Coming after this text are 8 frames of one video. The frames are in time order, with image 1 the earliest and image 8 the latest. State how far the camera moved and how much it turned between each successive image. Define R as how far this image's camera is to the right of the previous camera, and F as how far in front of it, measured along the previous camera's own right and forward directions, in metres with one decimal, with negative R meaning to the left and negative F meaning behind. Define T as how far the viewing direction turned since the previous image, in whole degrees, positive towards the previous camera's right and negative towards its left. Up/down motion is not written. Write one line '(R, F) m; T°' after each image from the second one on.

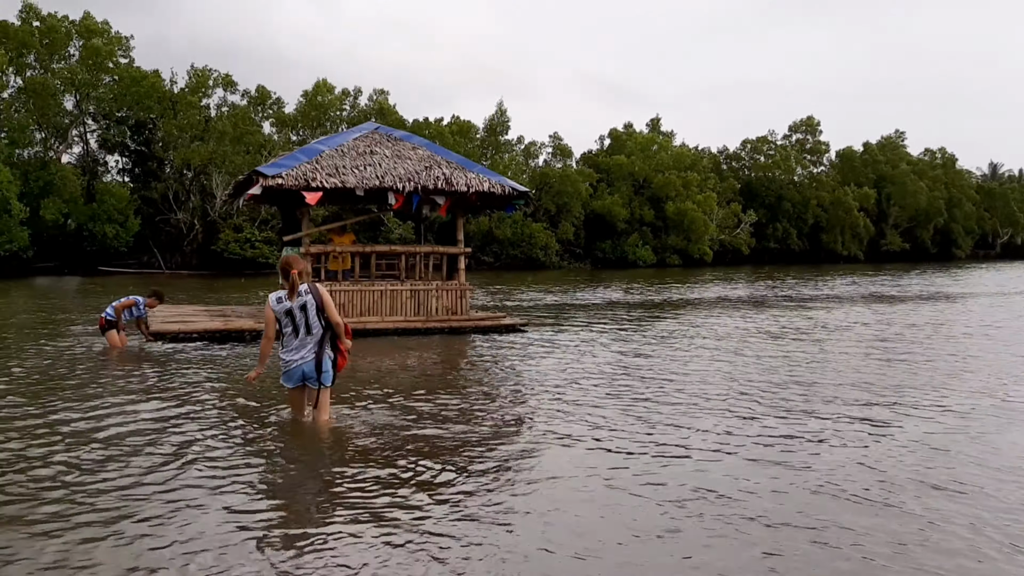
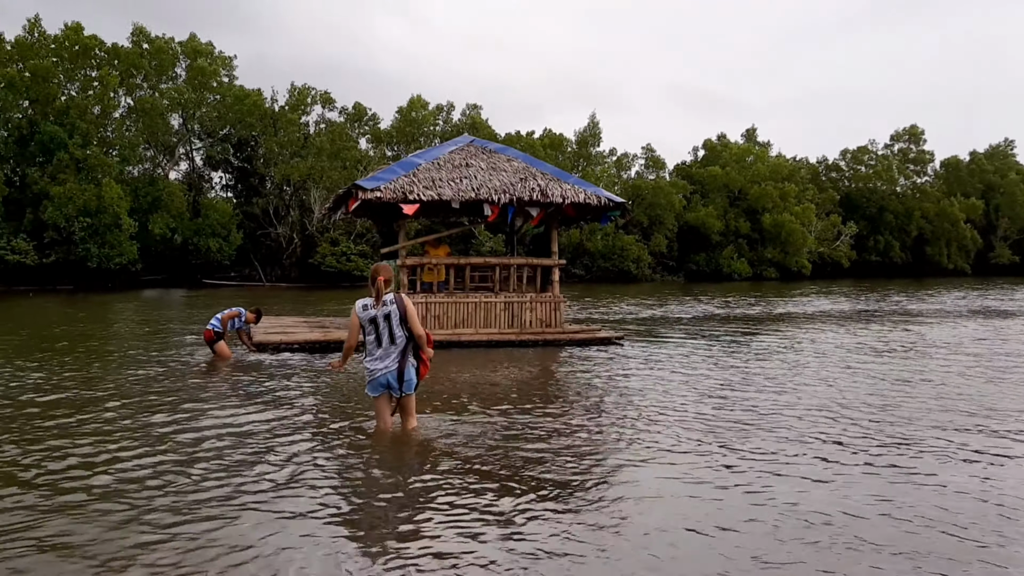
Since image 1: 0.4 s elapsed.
(0.0, +0.1) m; -5°
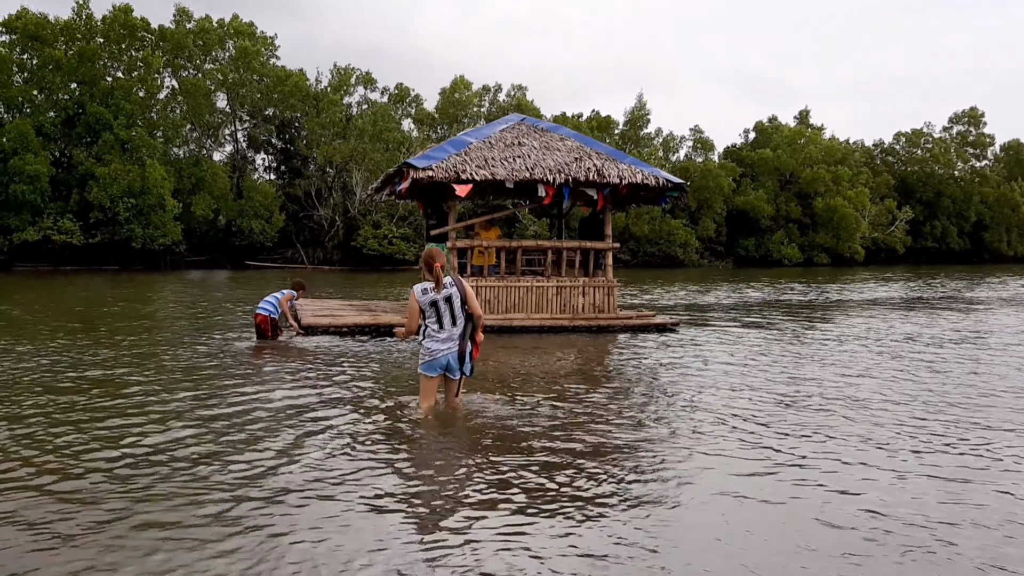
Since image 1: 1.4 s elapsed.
(-0.1, +0.4) m; -2°
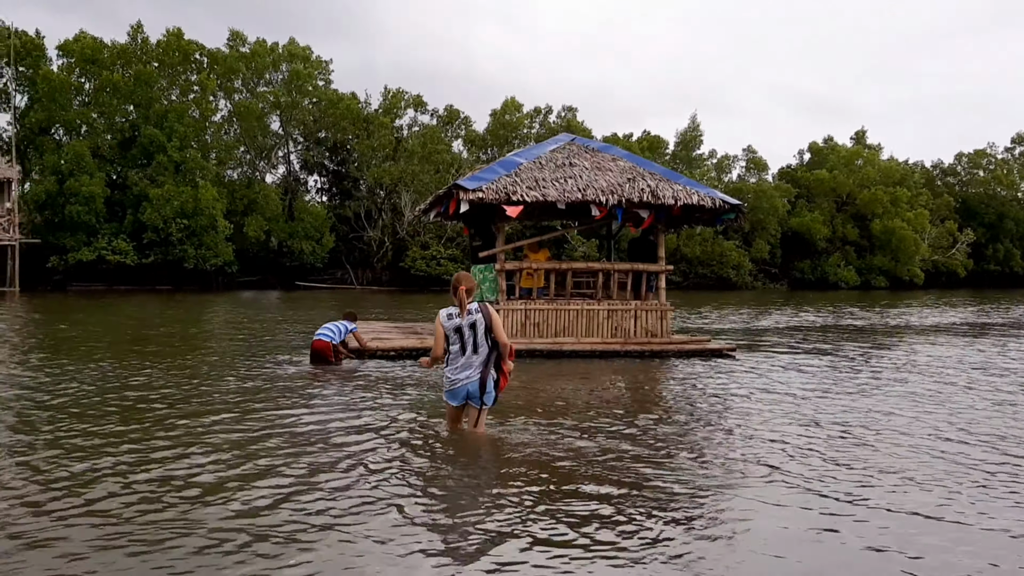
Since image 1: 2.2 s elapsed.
(0.0, +0.3) m; -3°
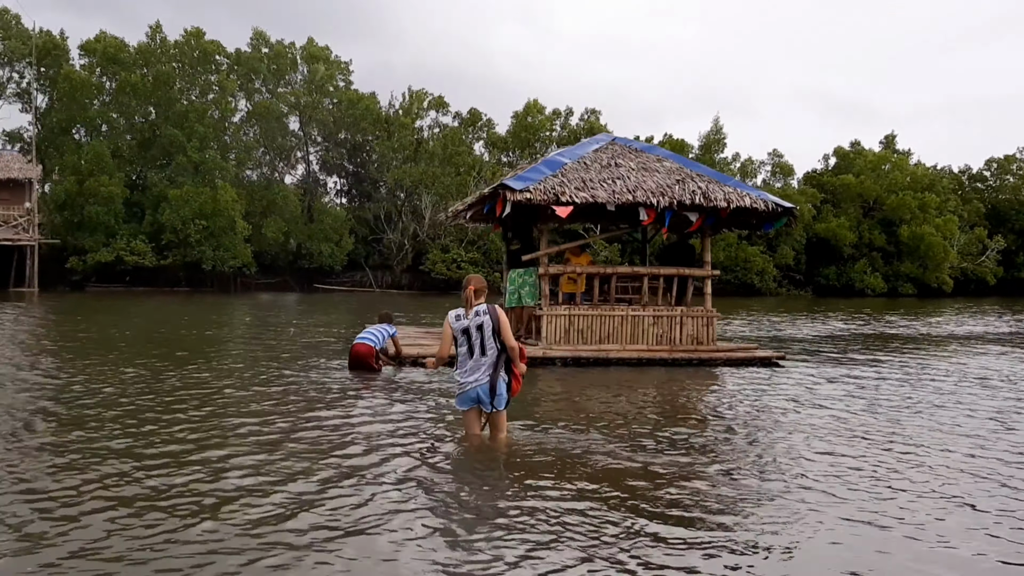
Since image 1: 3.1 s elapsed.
(-0.1, +0.4) m; -1°
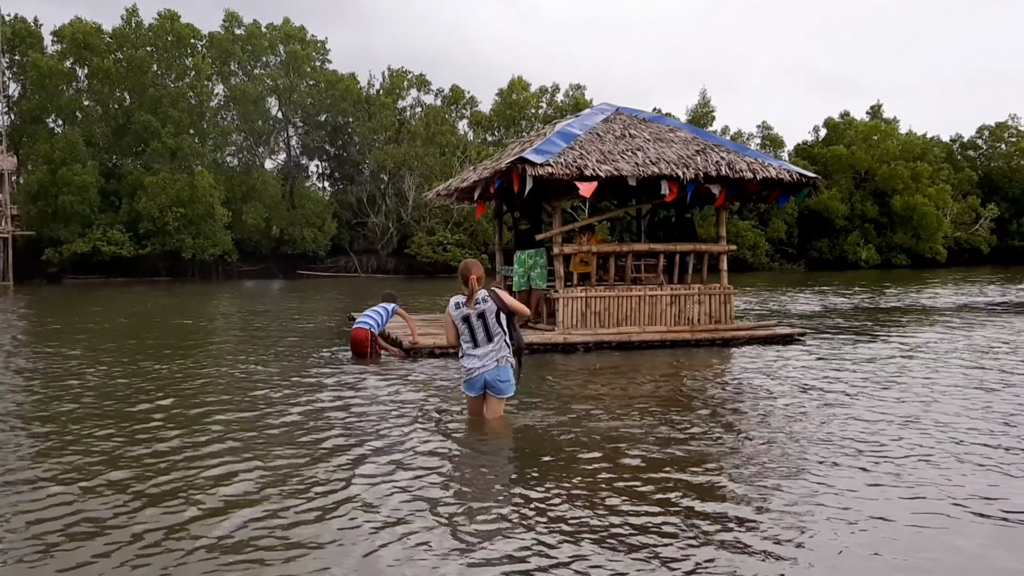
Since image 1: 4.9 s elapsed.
(0.0, +0.6) m; +1°
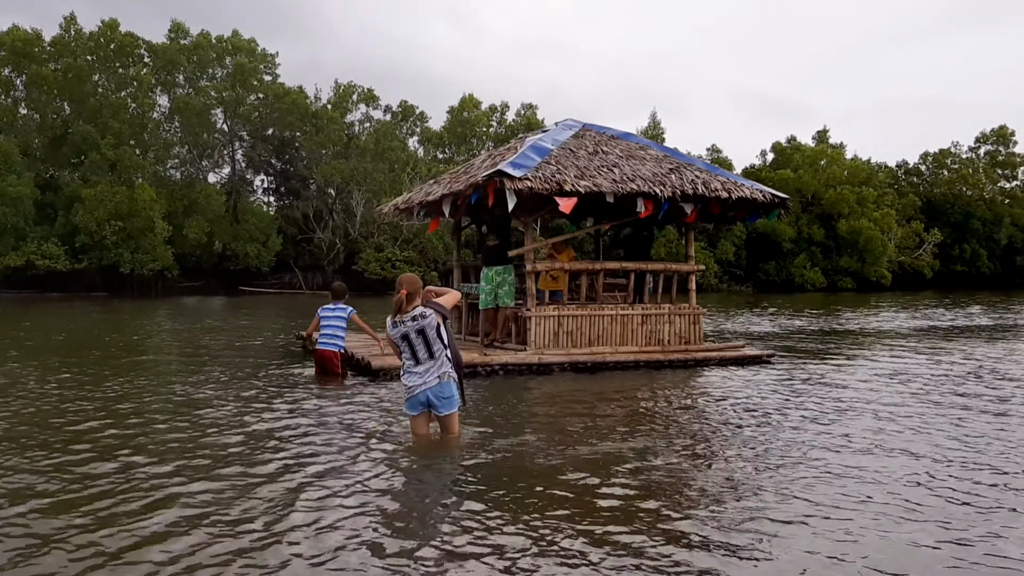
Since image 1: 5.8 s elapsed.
(0.0, +0.3) m; +3°
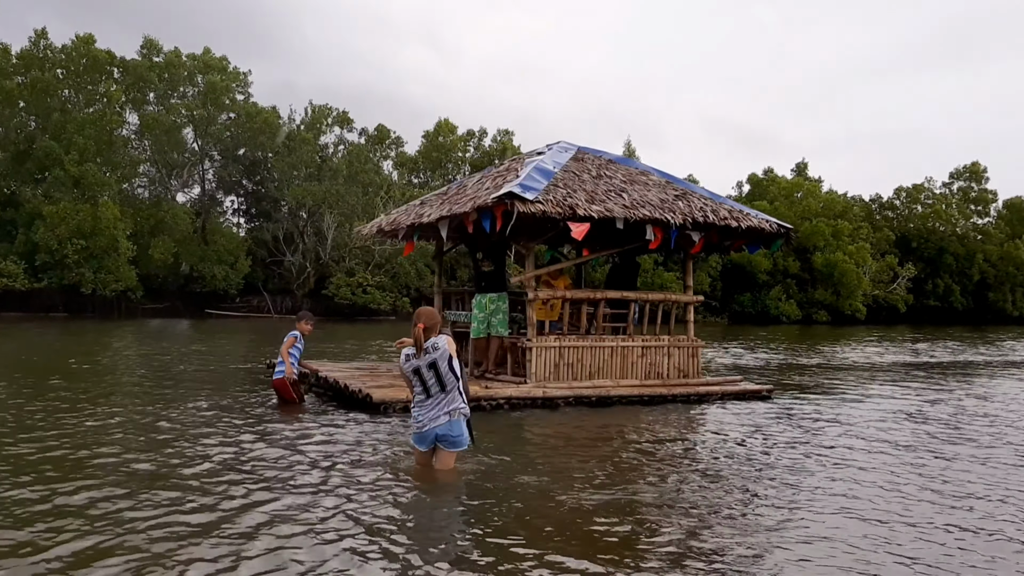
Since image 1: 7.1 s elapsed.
(-0.2, +0.5) m; +2°
